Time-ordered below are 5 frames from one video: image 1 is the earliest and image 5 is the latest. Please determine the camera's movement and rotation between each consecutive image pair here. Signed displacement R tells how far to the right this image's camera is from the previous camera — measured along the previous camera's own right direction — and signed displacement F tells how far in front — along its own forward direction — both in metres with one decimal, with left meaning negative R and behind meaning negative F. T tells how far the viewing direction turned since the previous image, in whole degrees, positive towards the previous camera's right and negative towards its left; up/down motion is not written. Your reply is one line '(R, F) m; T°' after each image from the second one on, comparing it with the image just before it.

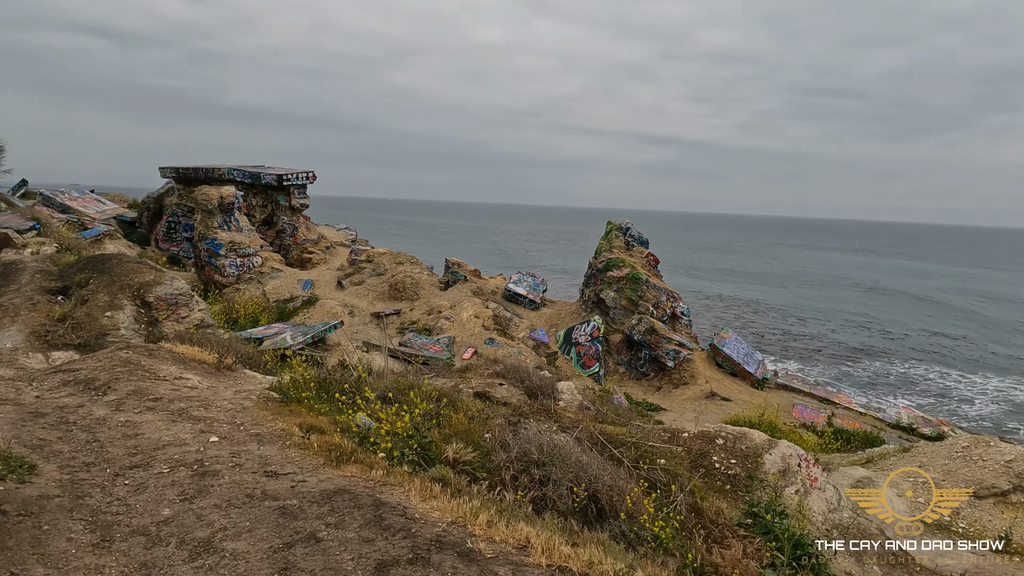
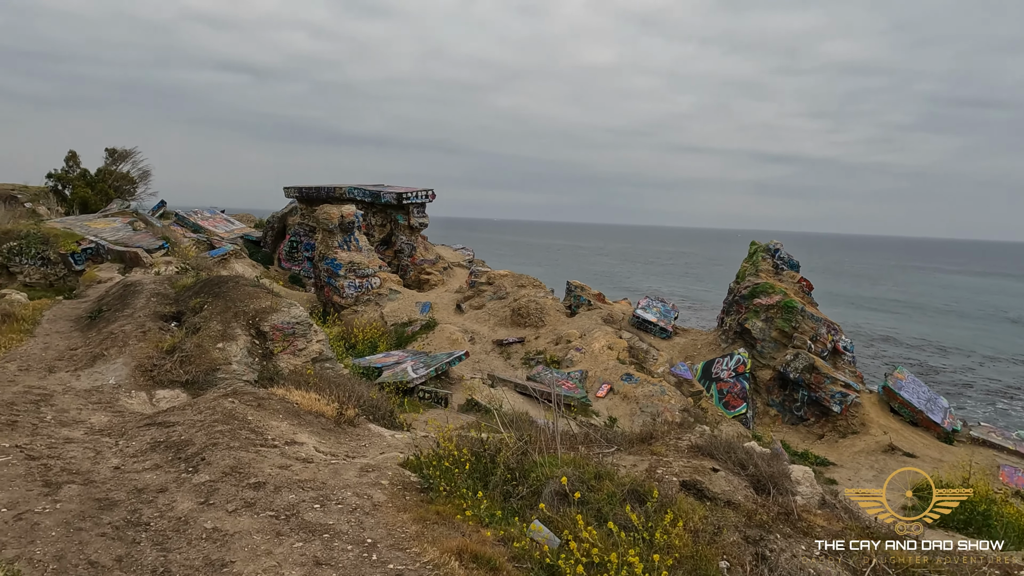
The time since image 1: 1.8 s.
(-0.8, +1.6) m; -9°
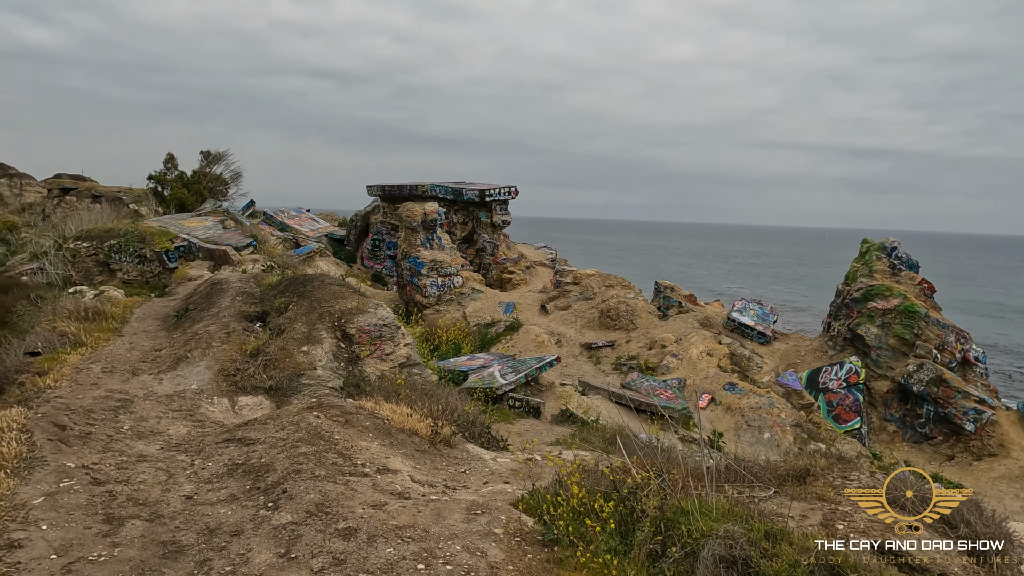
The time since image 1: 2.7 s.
(-0.3, +0.8) m; -6°
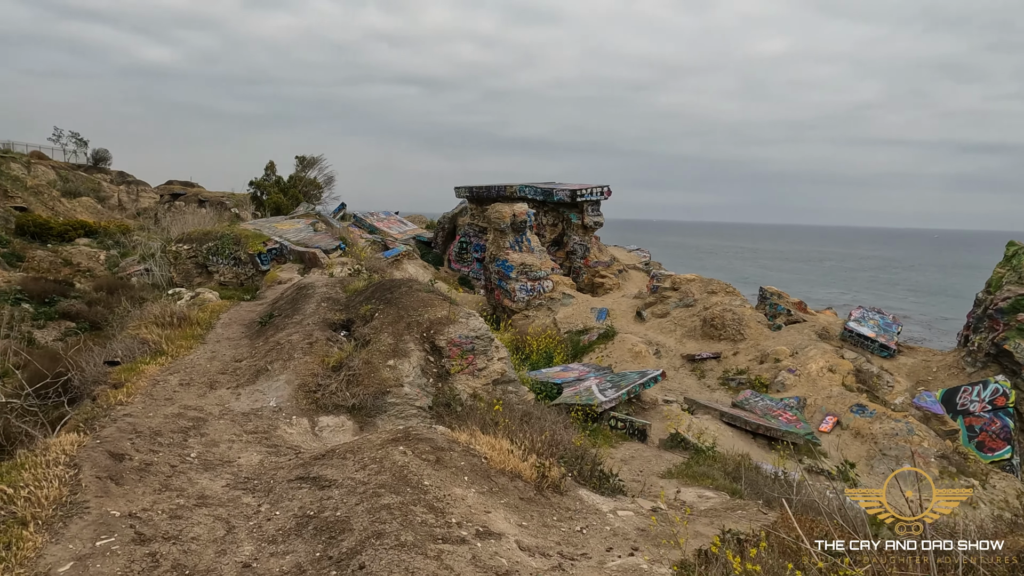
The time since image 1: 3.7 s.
(-0.3, +0.9) m; -7°
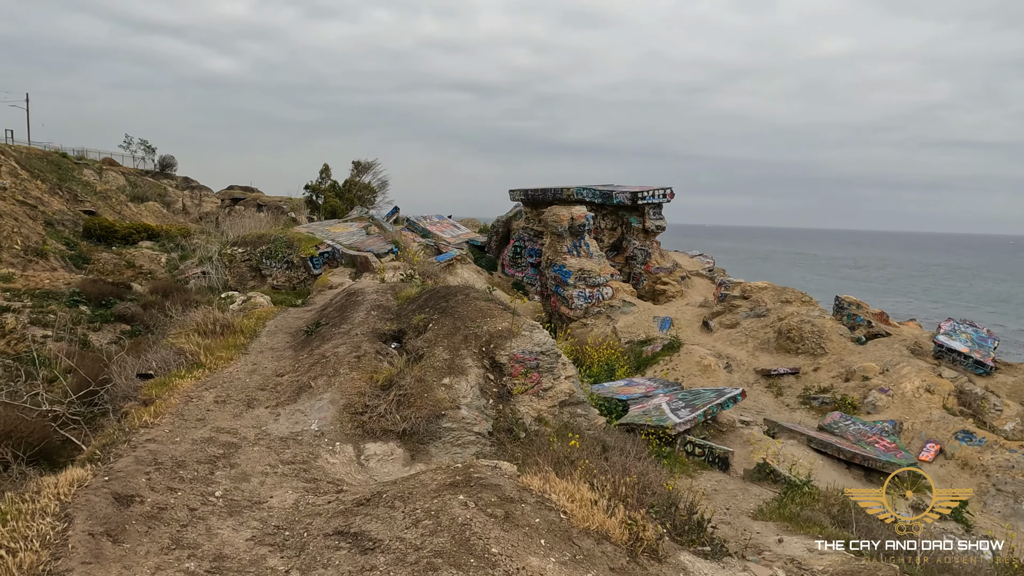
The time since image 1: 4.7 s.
(-0.2, +0.8) m; -4°
